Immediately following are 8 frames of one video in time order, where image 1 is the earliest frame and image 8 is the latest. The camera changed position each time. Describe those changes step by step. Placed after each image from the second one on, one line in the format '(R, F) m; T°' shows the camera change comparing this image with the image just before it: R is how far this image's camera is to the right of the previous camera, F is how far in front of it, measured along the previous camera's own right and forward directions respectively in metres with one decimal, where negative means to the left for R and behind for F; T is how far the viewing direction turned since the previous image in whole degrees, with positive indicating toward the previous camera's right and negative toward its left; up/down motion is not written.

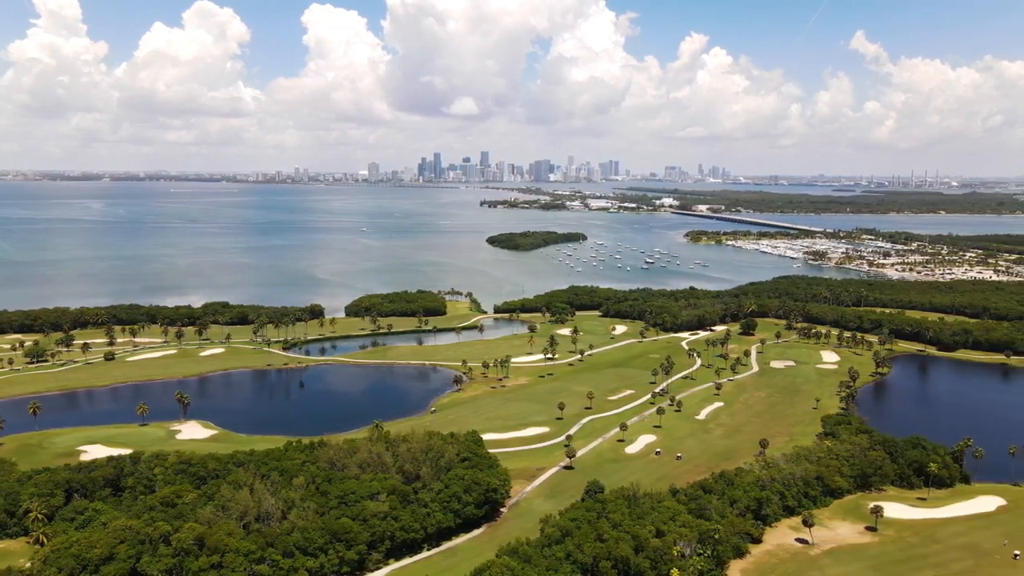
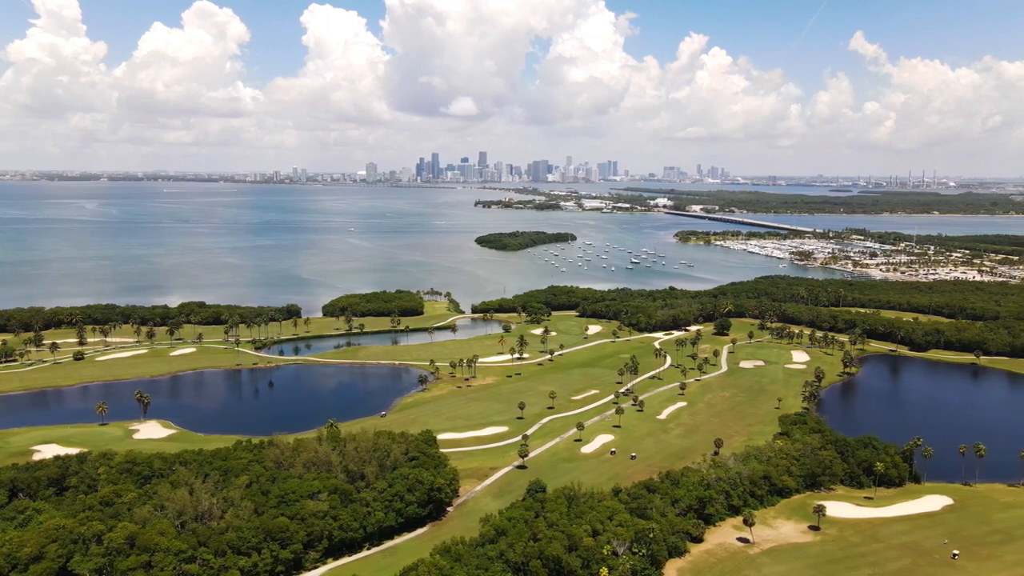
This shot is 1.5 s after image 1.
(+3.5, -0.1) m; 0°
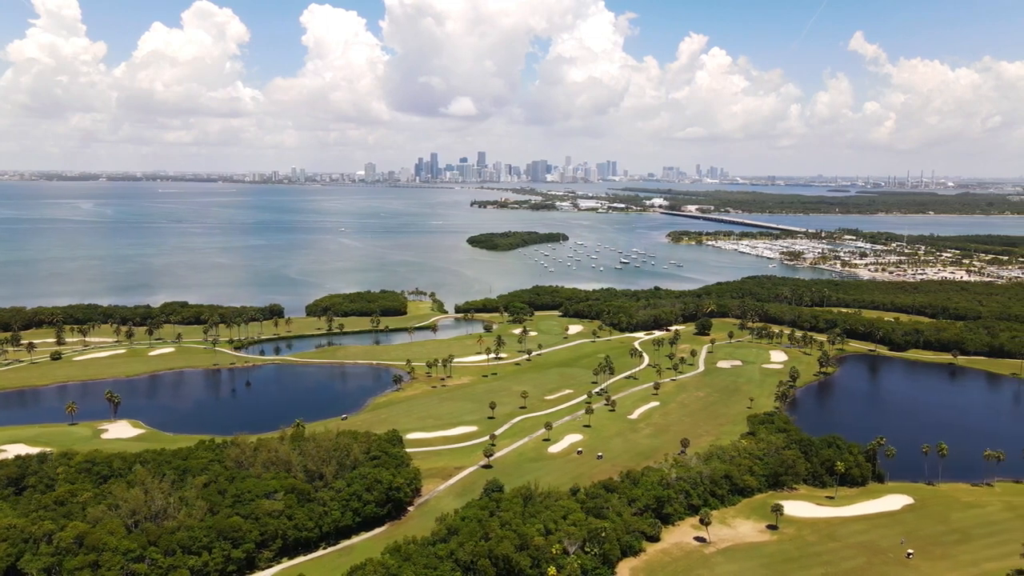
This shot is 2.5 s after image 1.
(+2.6, 0.0) m; 0°
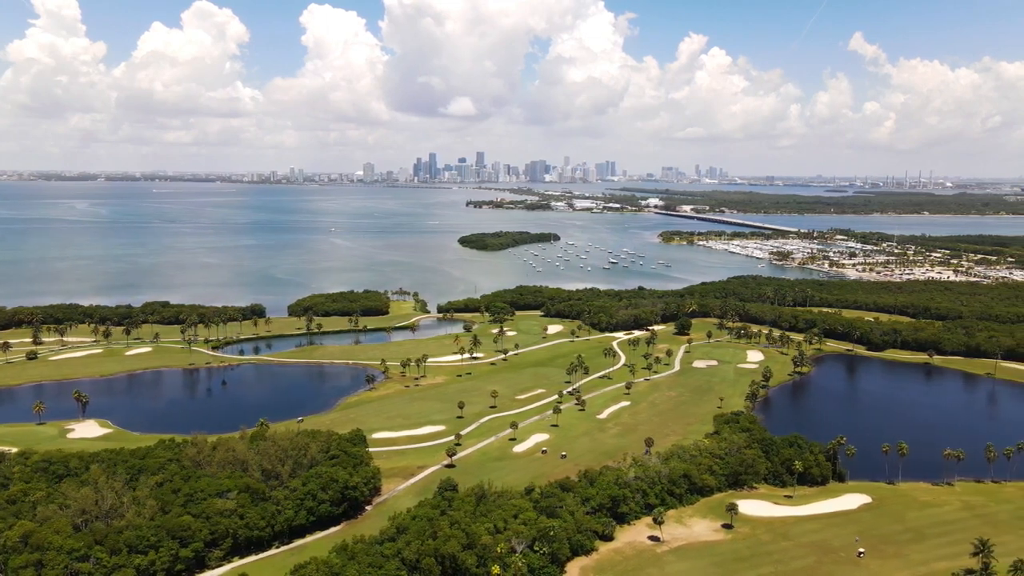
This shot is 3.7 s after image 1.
(+2.8, 0.0) m; 0°
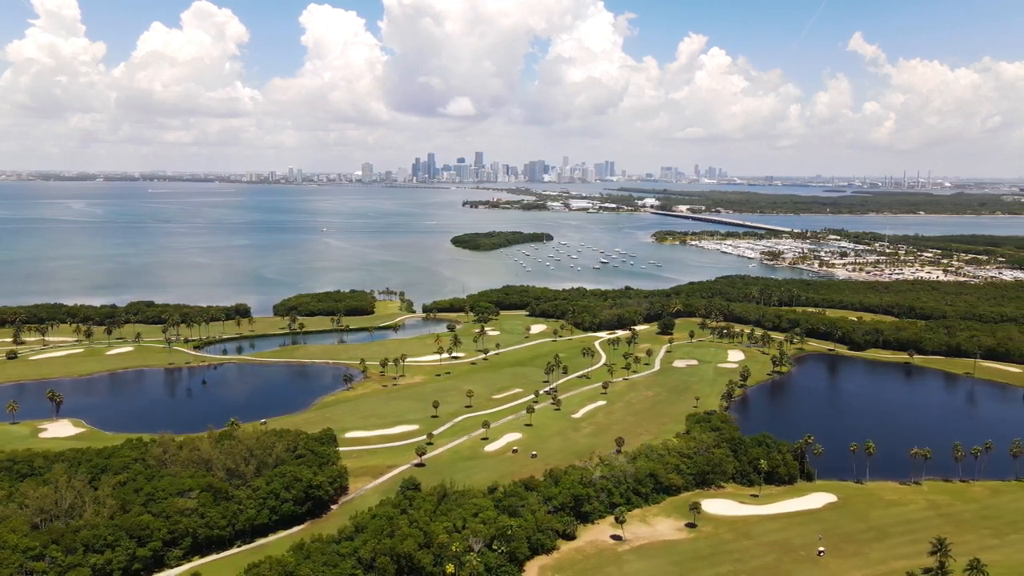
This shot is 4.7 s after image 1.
(+2.3, 0.0) m; 0°
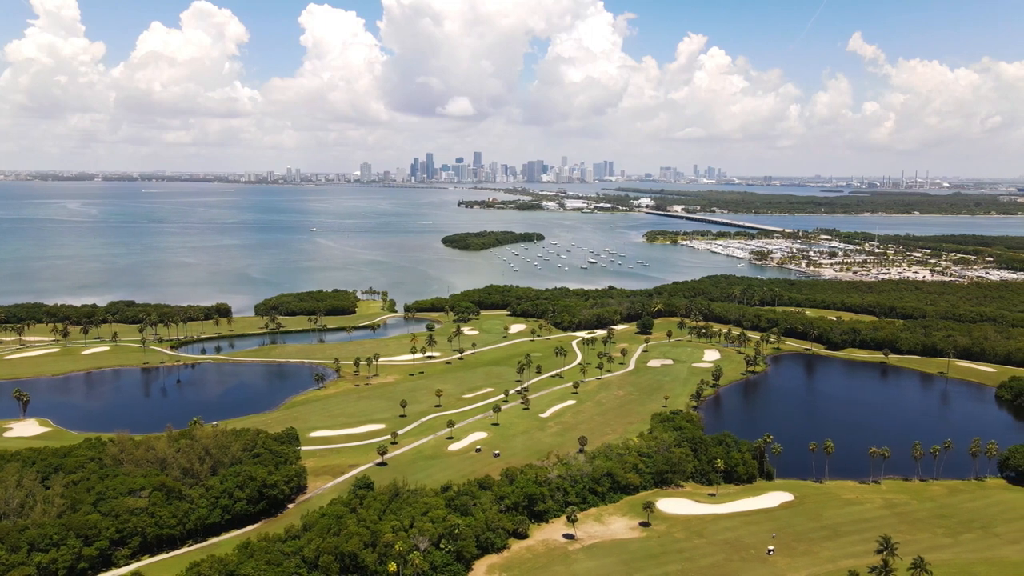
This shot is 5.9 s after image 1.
(+2.9, 0.0) m; 0°
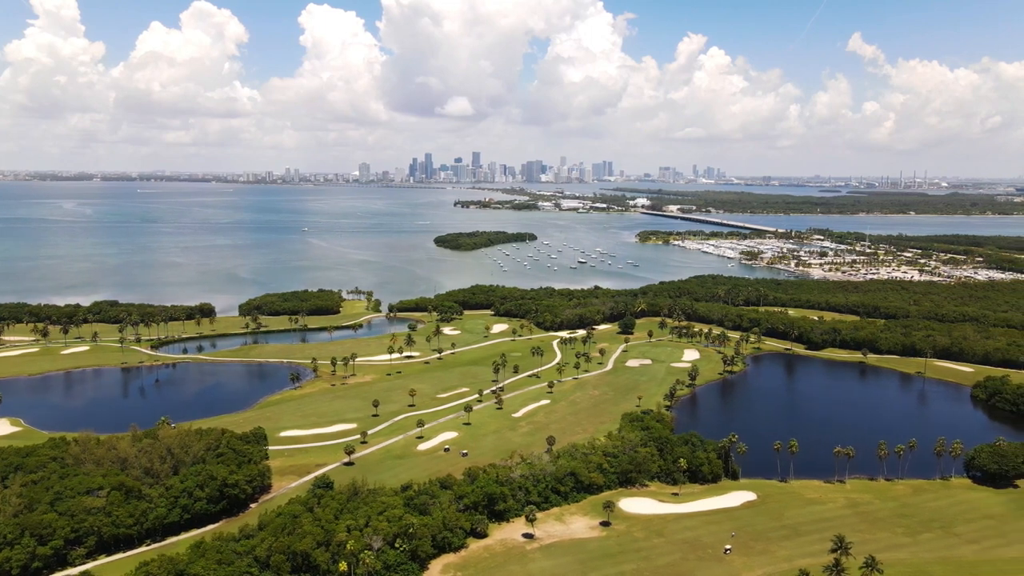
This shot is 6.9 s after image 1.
(+2.5, 0.0) m; 0°
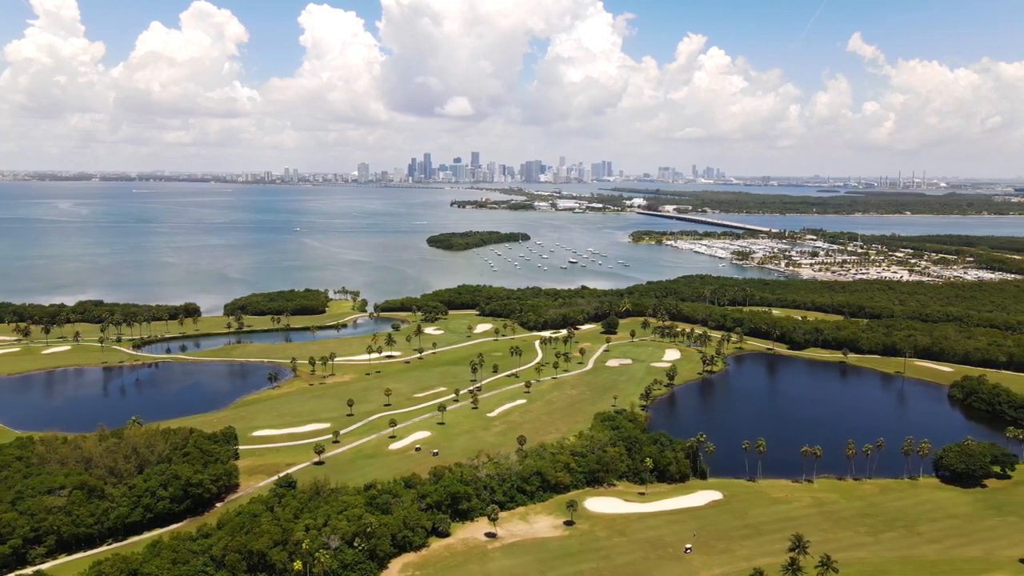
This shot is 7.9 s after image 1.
(+2.3, 0.0) m; 0°
